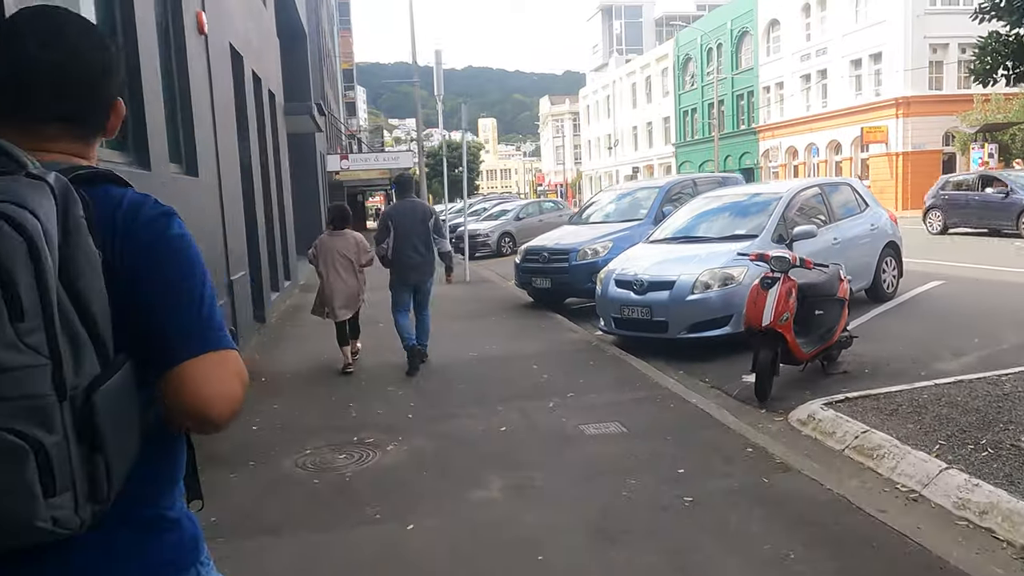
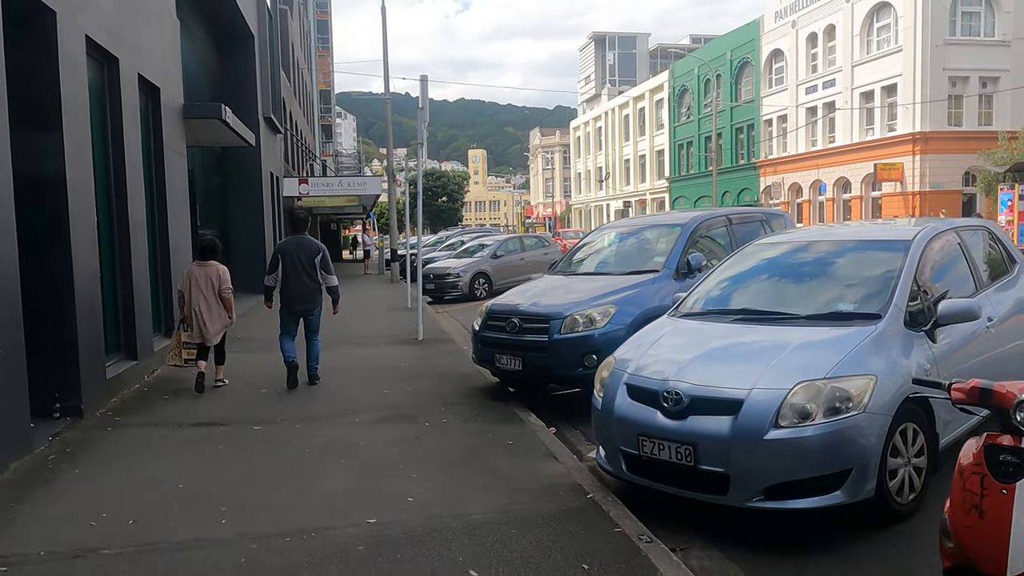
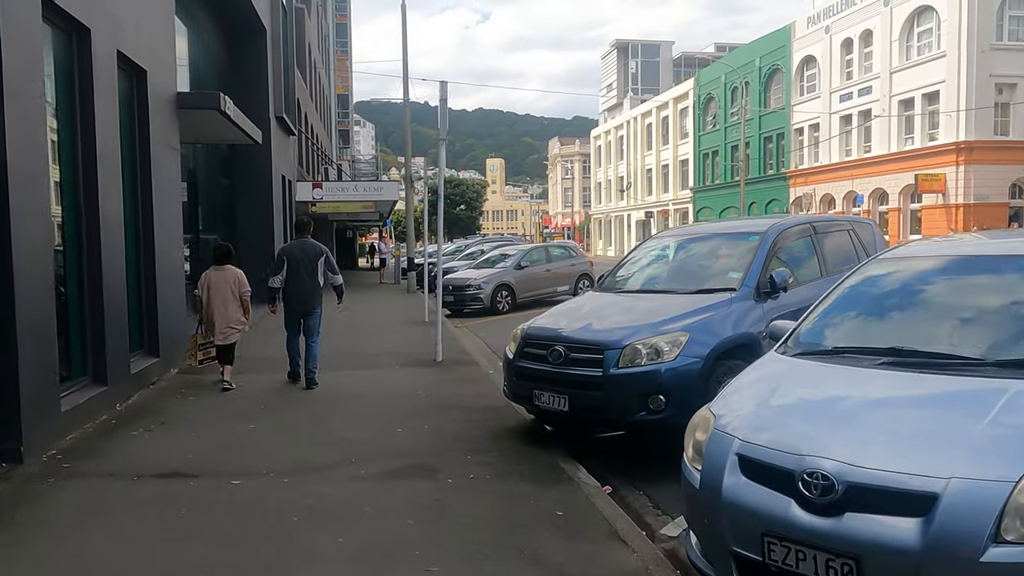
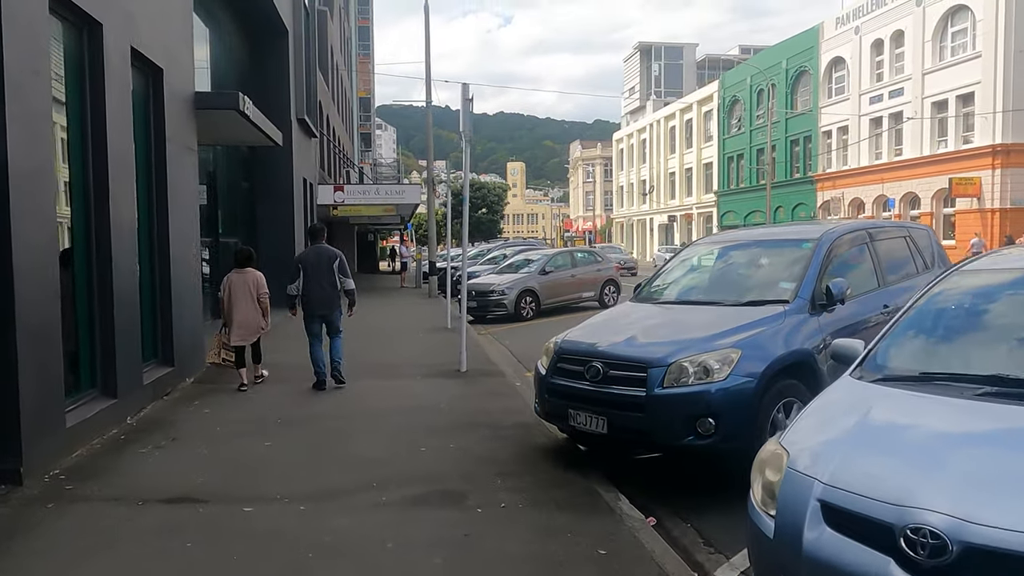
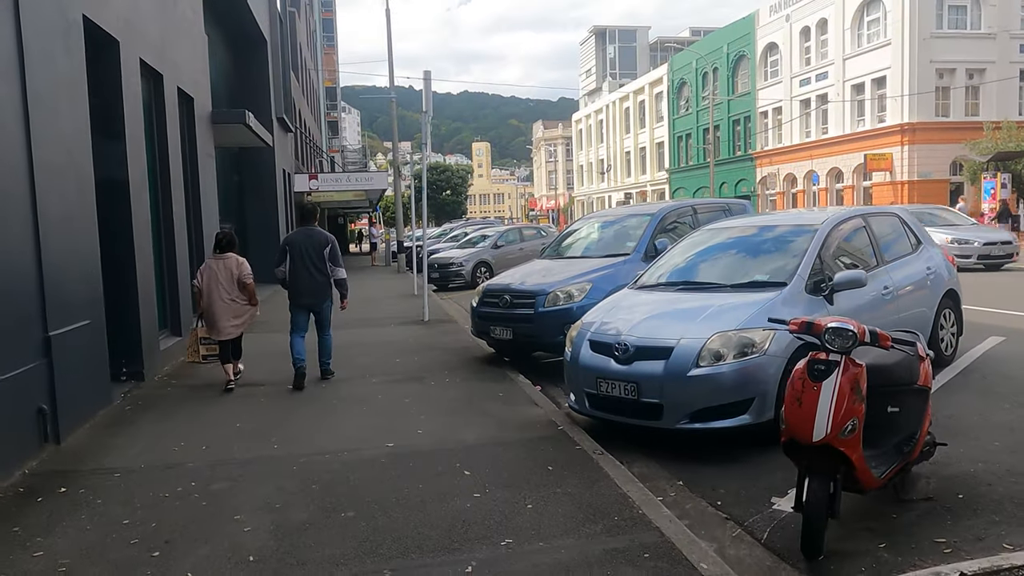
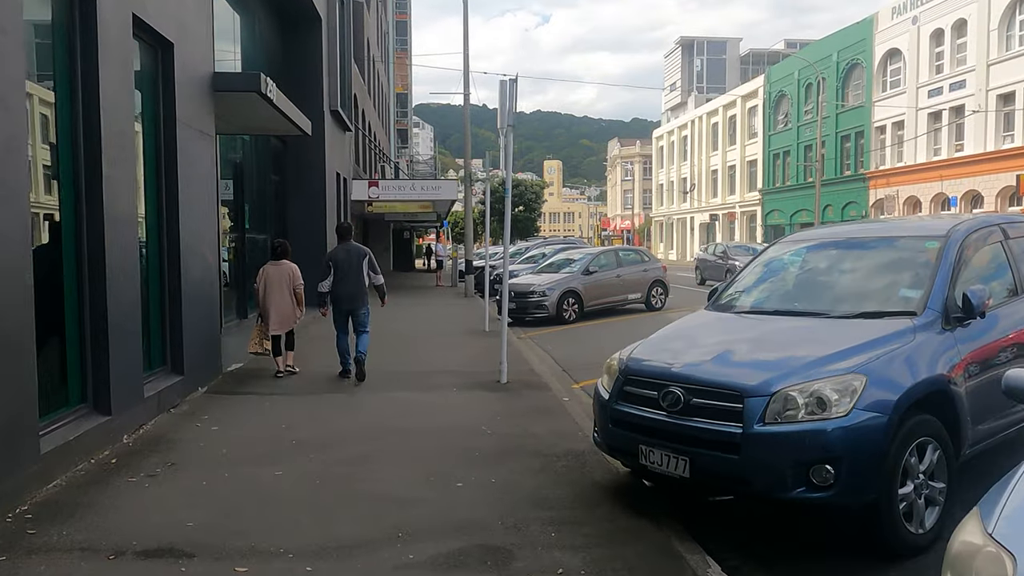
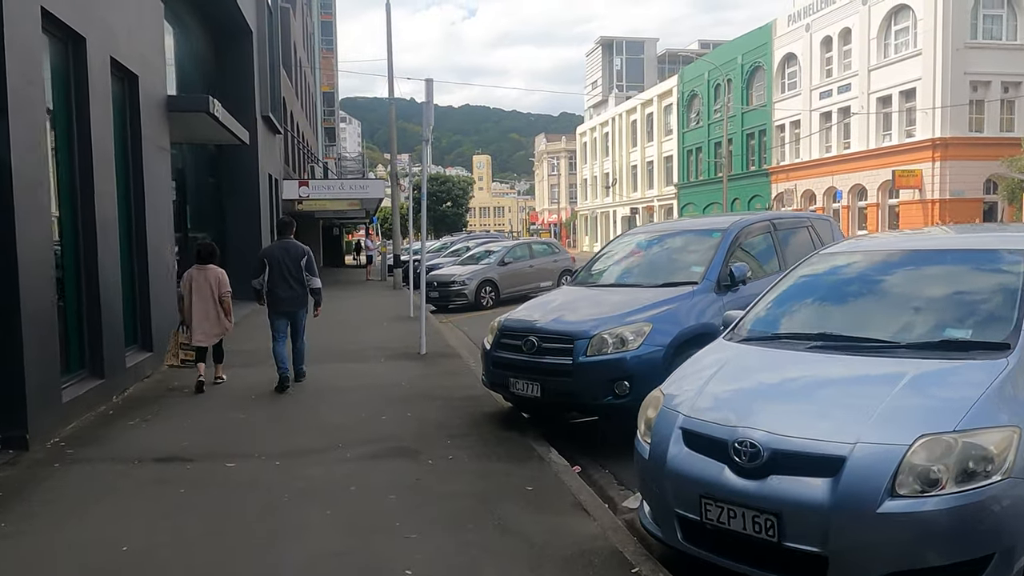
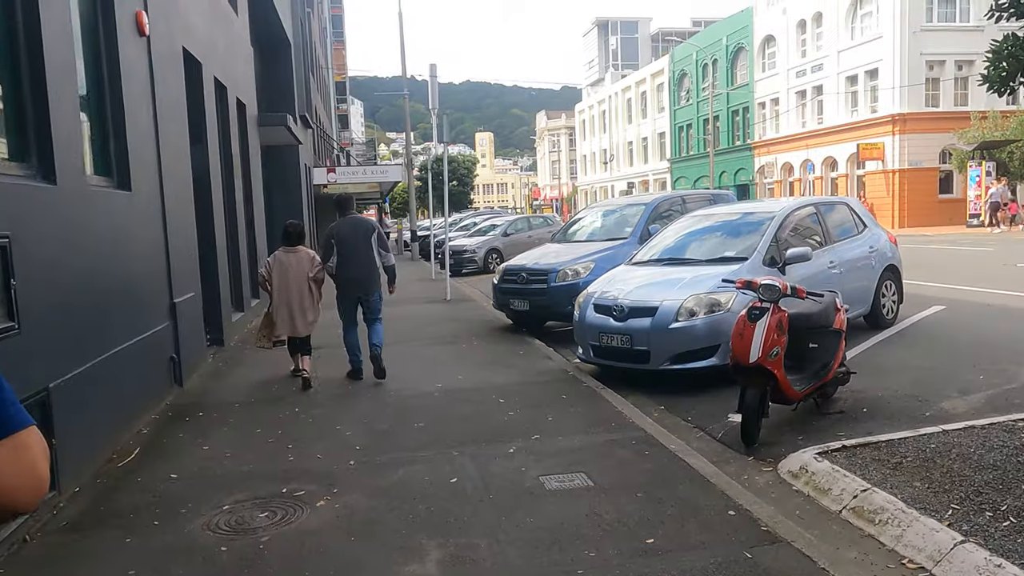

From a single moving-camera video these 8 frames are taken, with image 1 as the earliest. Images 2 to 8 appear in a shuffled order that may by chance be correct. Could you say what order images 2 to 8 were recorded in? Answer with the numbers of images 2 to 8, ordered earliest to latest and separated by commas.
8, 5, 2, 7, 3, 4, 6
